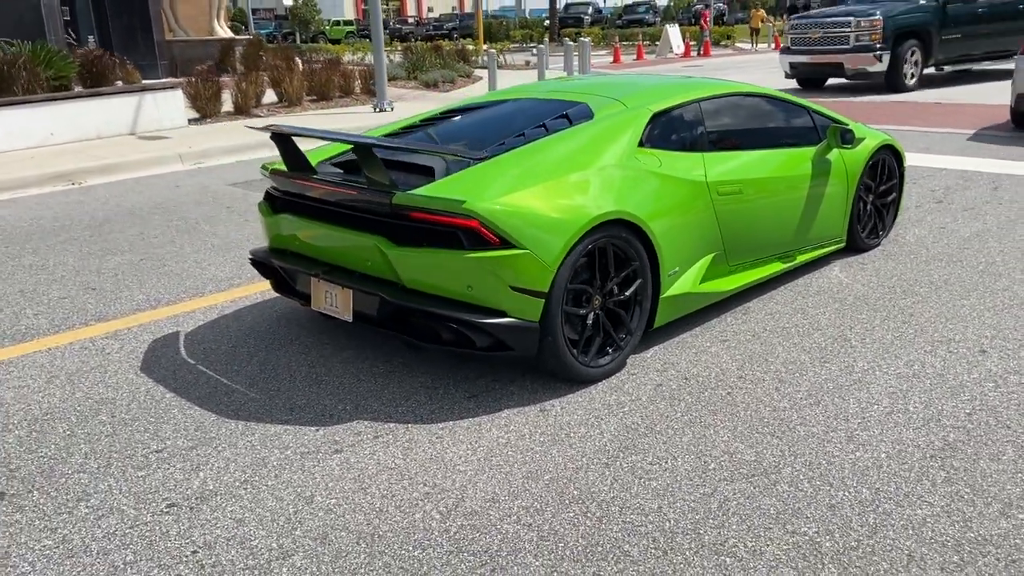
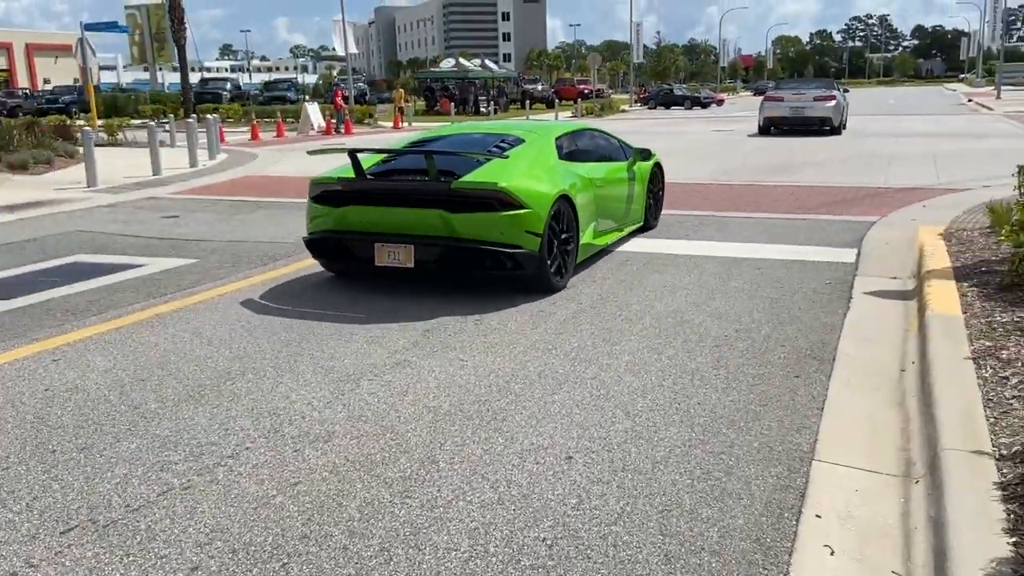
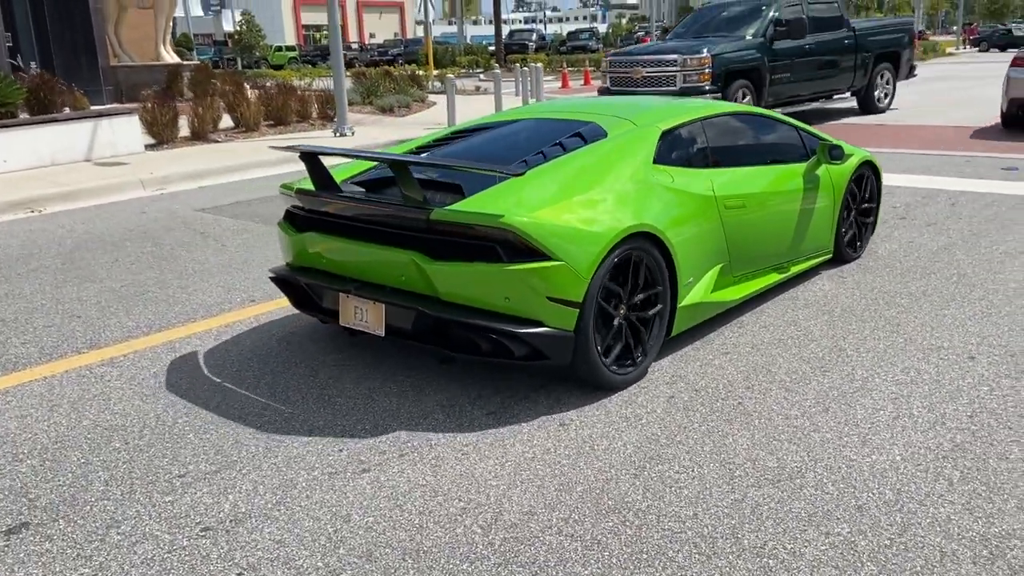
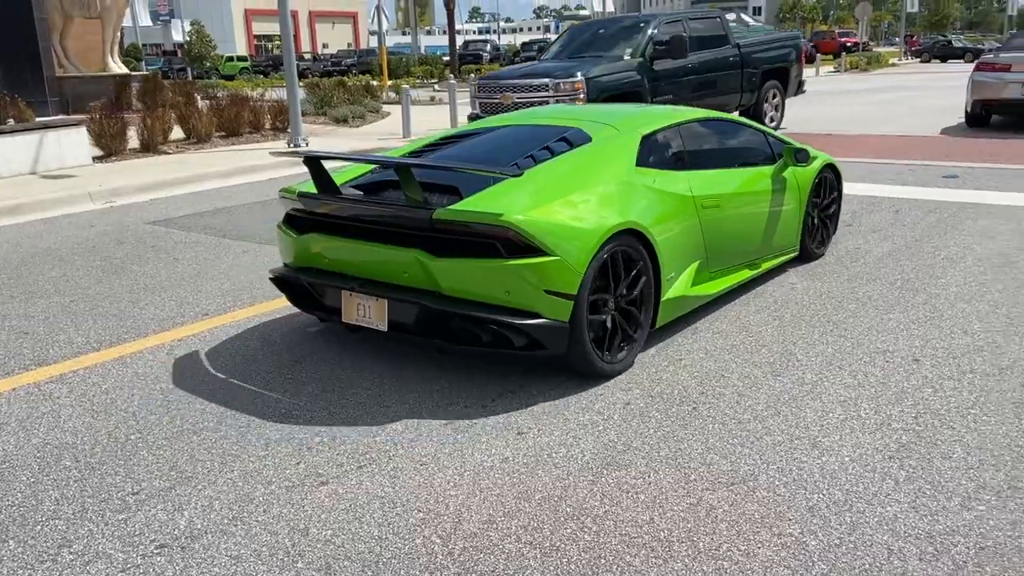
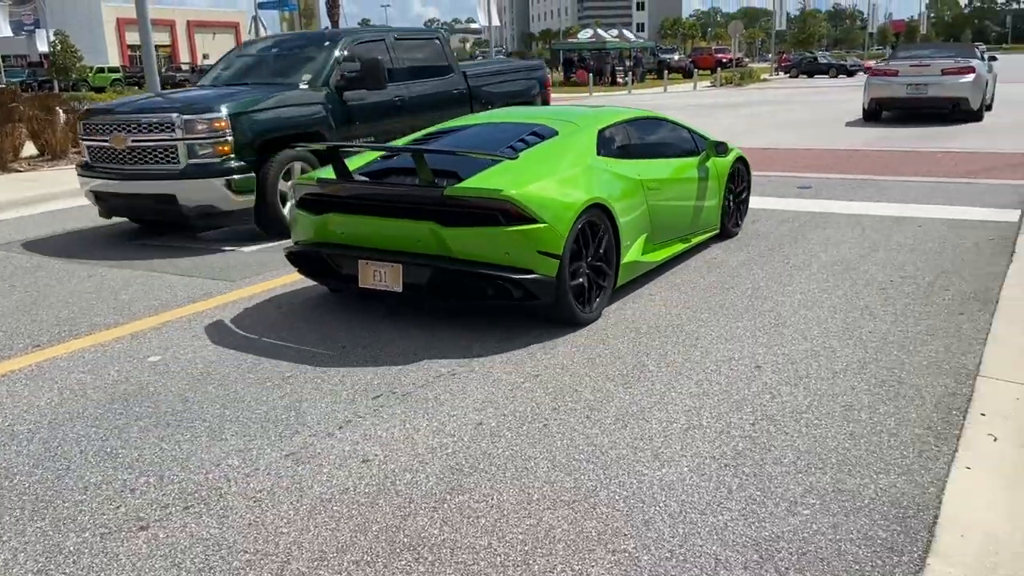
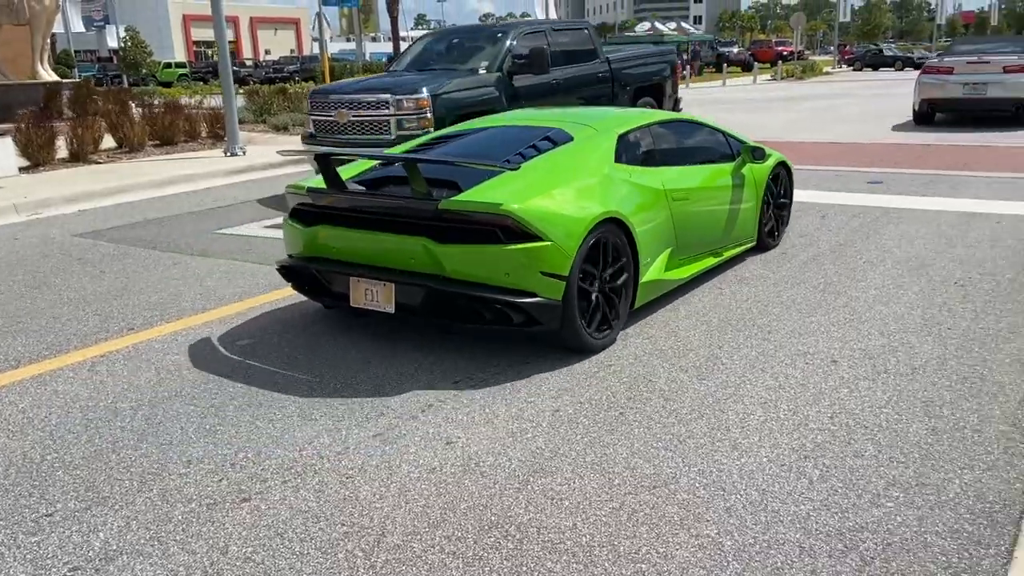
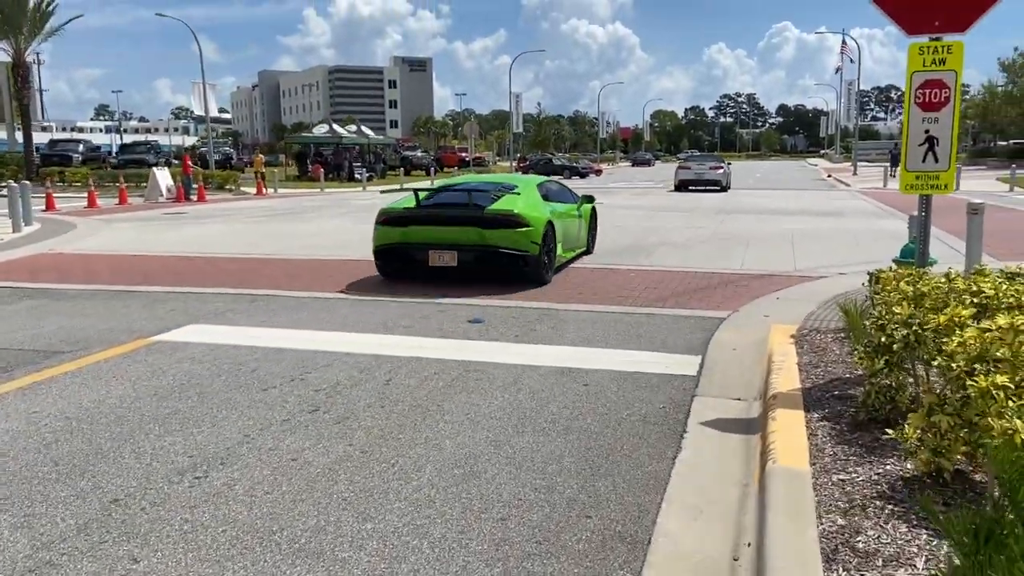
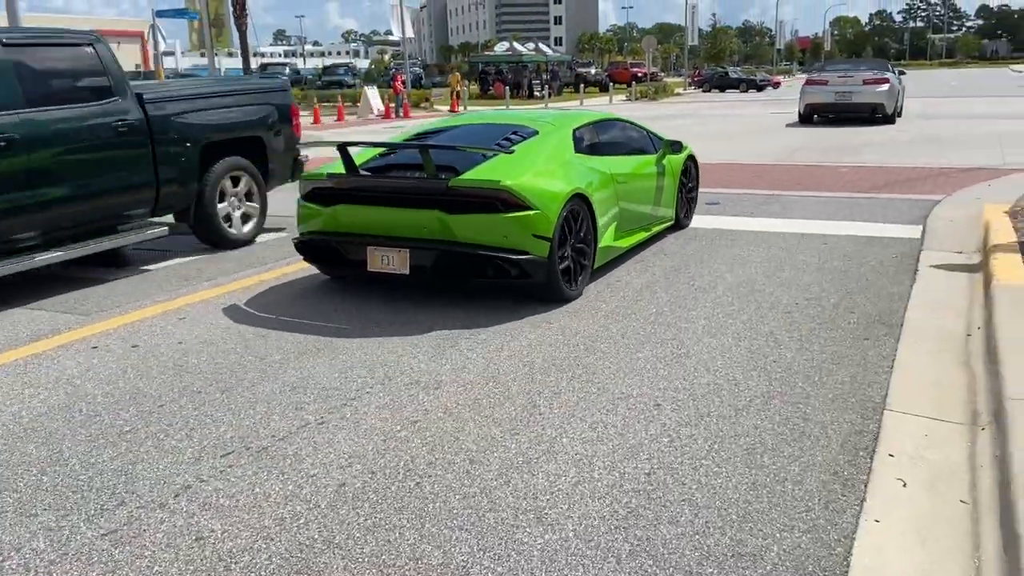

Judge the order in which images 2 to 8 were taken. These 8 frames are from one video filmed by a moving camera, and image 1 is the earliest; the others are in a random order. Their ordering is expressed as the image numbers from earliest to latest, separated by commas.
3, 4, 6, 5, 8, 2, 7
